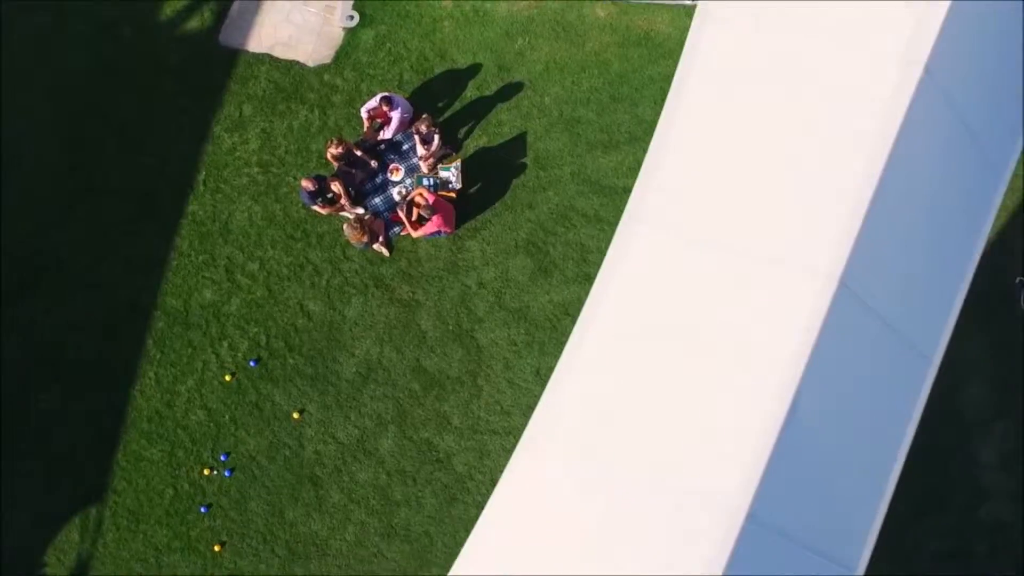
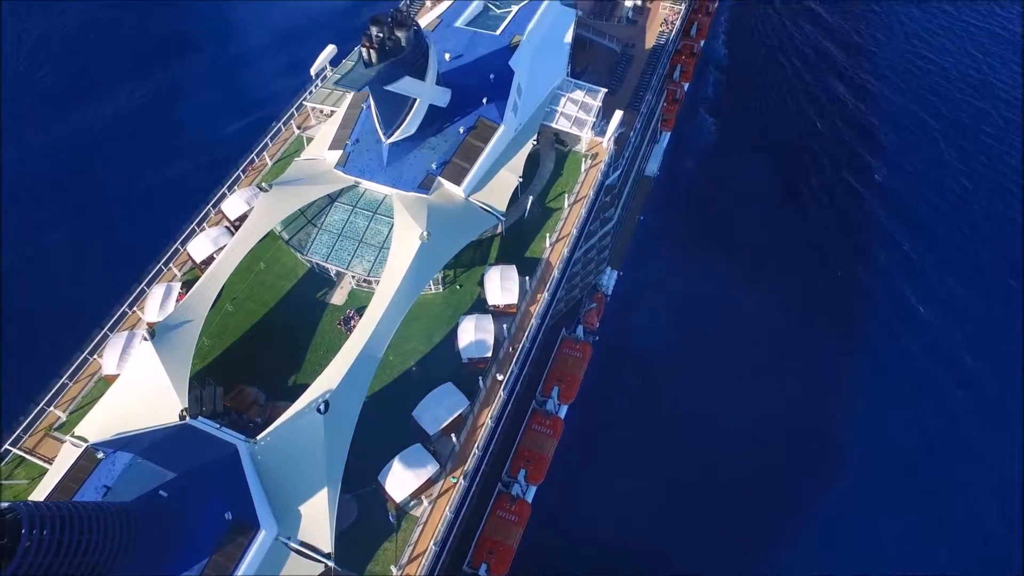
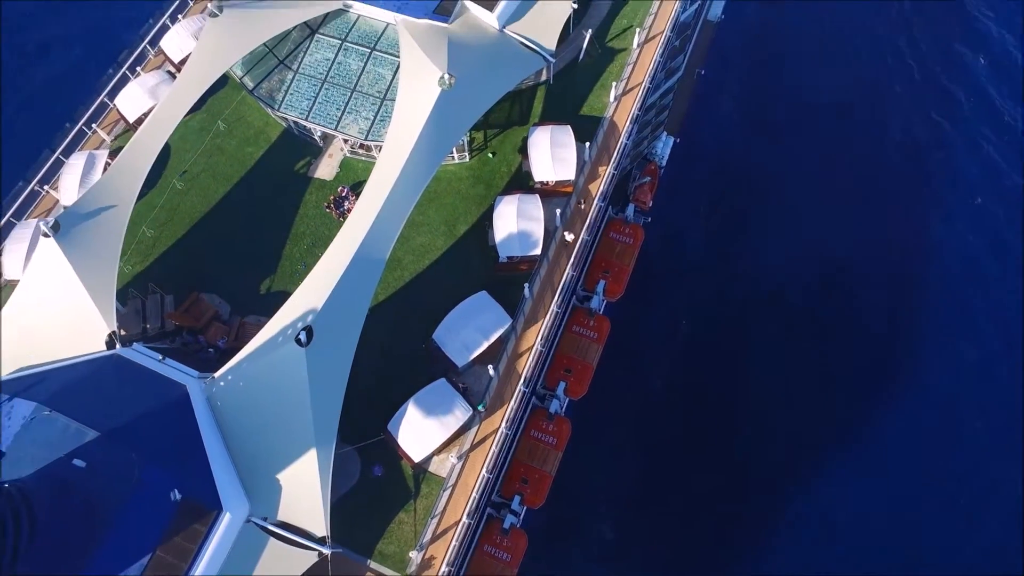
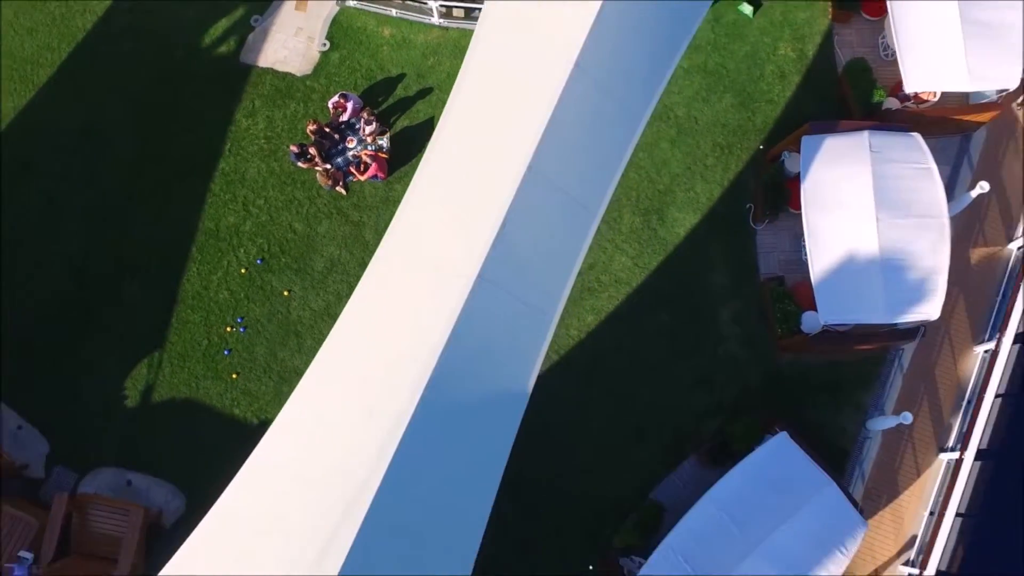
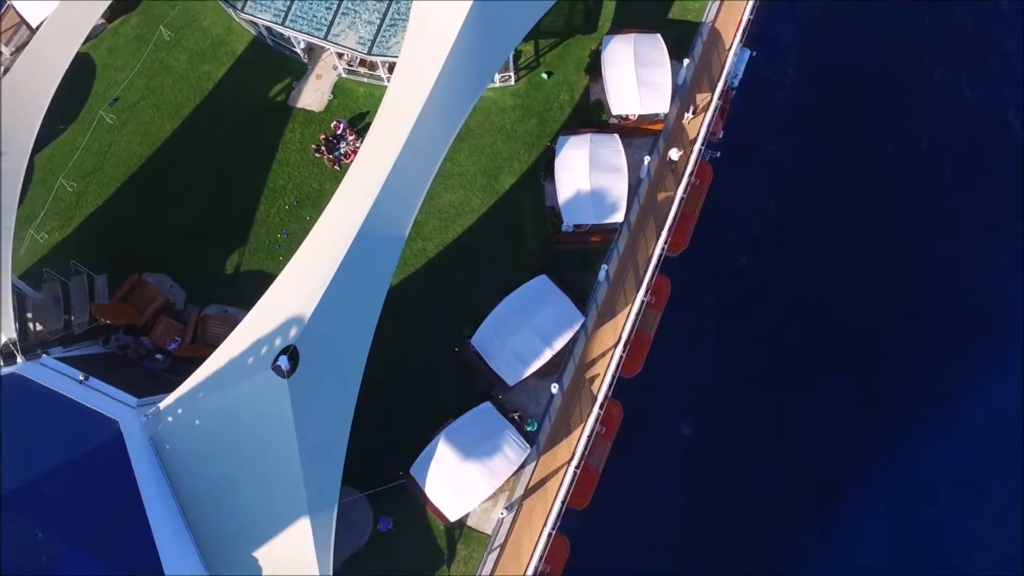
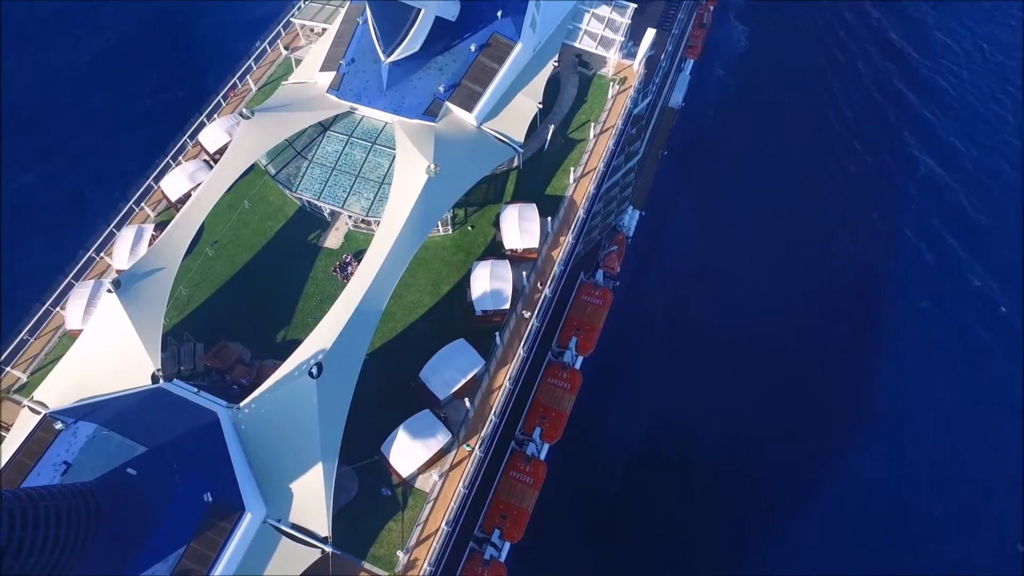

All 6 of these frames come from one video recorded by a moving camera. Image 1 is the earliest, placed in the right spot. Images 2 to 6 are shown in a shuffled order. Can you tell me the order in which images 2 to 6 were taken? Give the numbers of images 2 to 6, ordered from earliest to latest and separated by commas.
4, 5, 3, 6, 2
